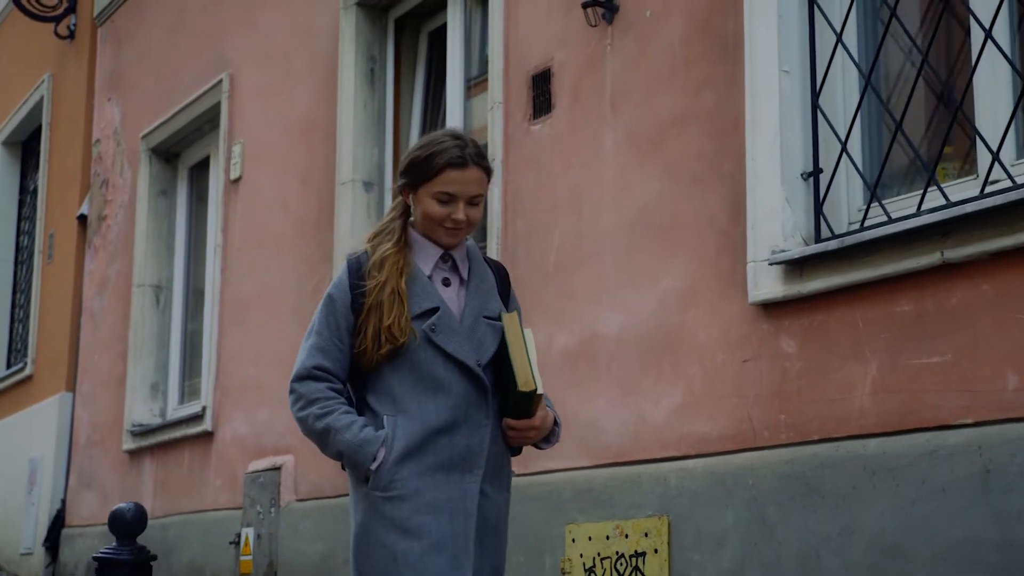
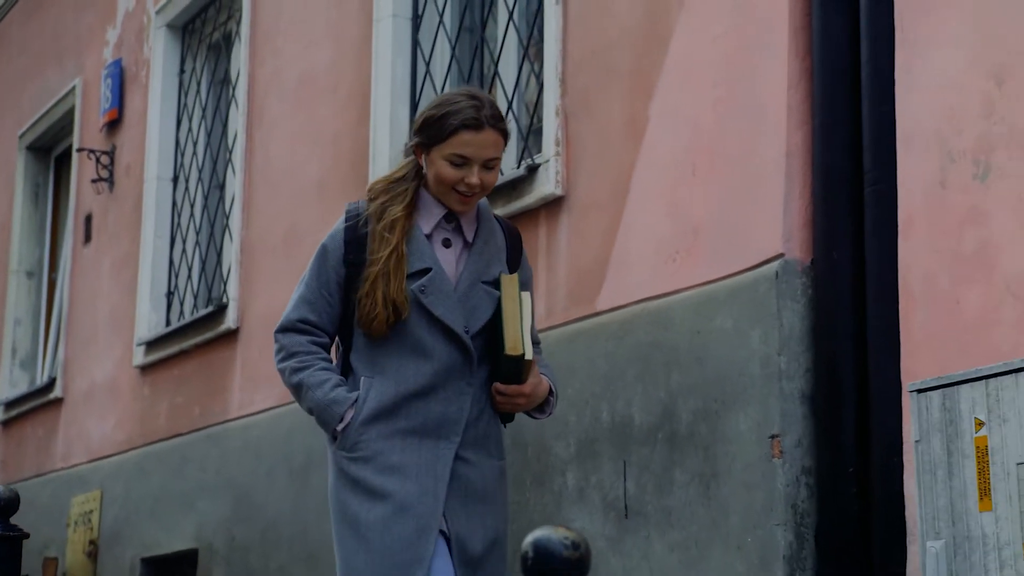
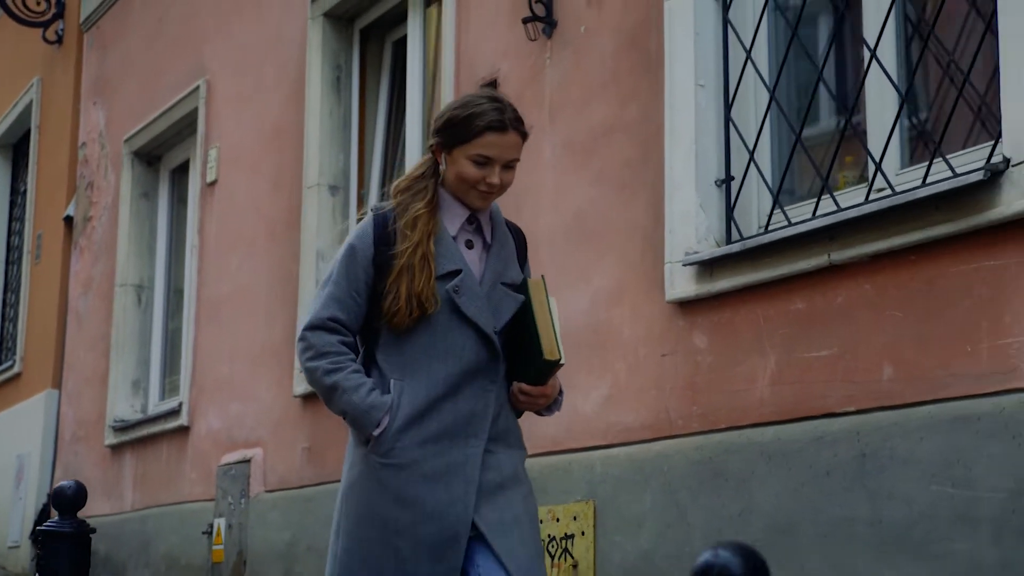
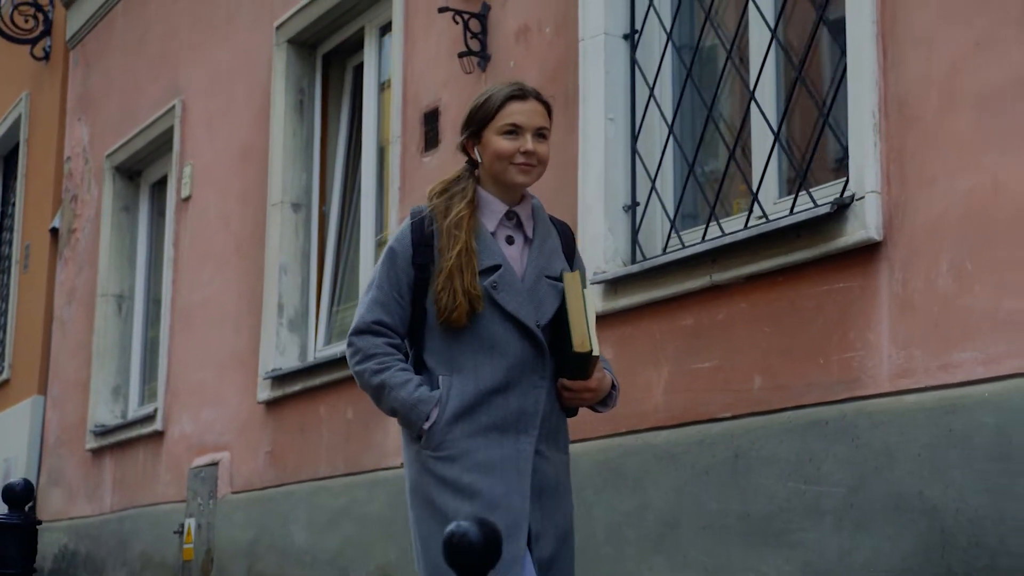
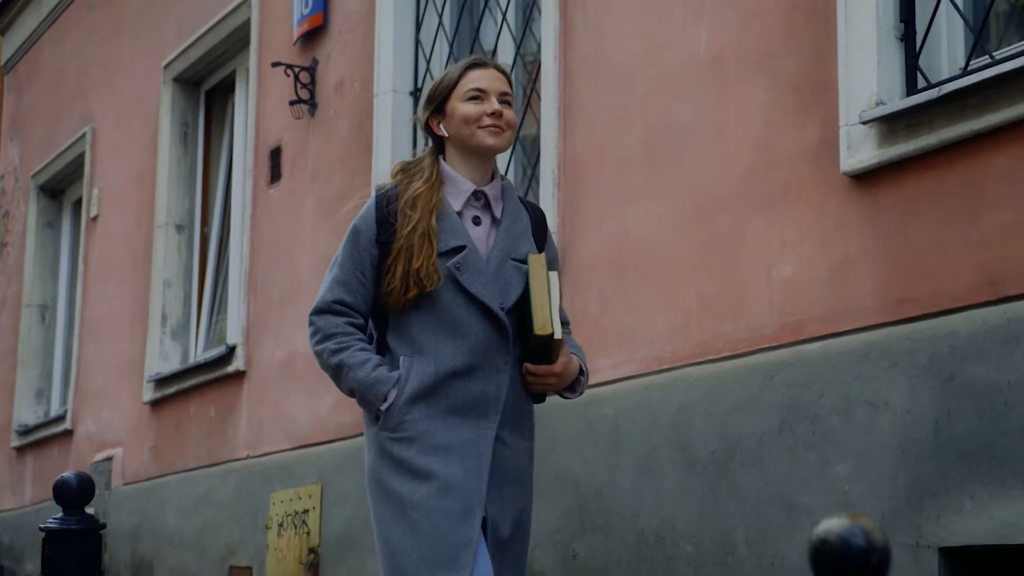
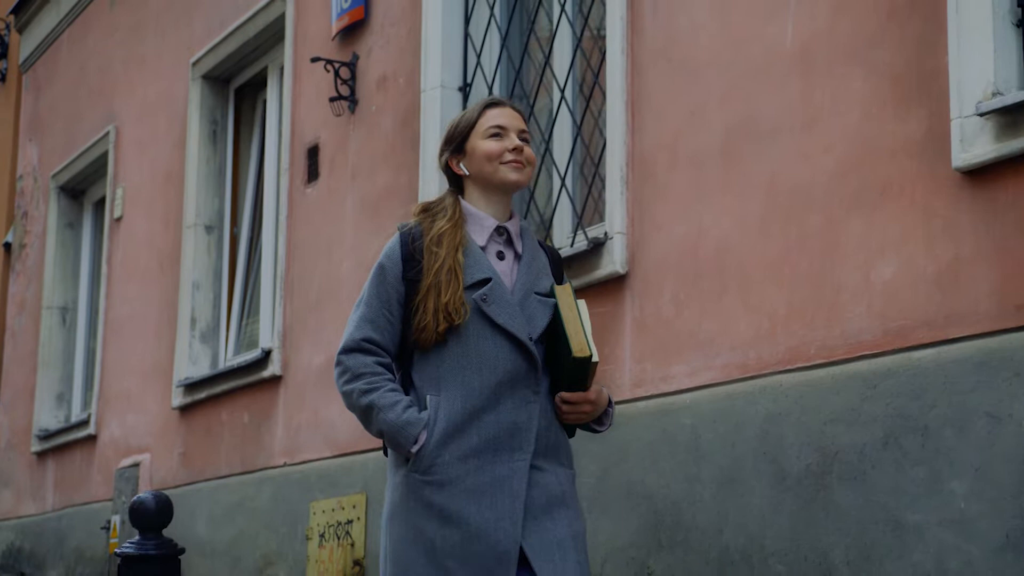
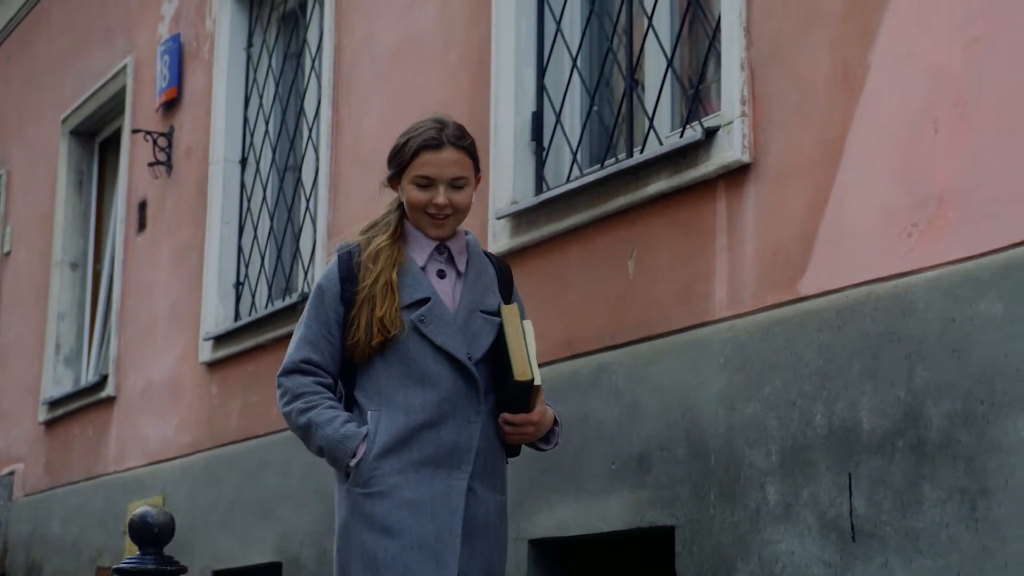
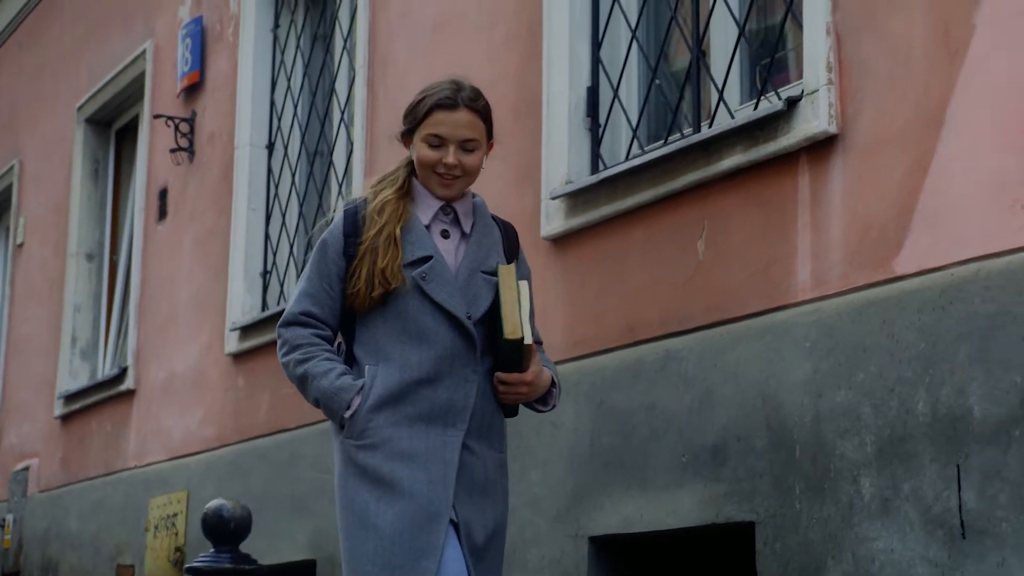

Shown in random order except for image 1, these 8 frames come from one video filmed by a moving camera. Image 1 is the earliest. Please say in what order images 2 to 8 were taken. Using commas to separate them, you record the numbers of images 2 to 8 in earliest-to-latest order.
3, 4, 6, 5, 8, 7, 2
